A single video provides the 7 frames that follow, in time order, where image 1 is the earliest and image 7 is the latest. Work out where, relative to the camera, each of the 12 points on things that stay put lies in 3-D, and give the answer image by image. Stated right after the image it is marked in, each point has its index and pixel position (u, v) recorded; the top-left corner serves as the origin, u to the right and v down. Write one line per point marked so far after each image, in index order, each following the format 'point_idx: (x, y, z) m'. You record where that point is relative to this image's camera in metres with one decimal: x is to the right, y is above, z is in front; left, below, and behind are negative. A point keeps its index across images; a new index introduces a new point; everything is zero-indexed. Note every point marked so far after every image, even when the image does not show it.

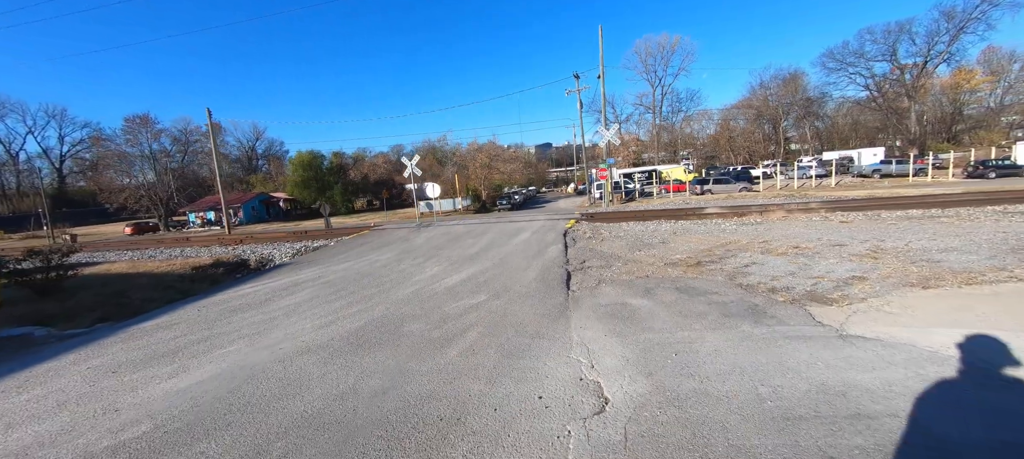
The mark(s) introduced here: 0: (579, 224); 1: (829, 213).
0: (+2.4, +0.2, +13.8) m
1: (+11.2, +0.6, +13.5) m
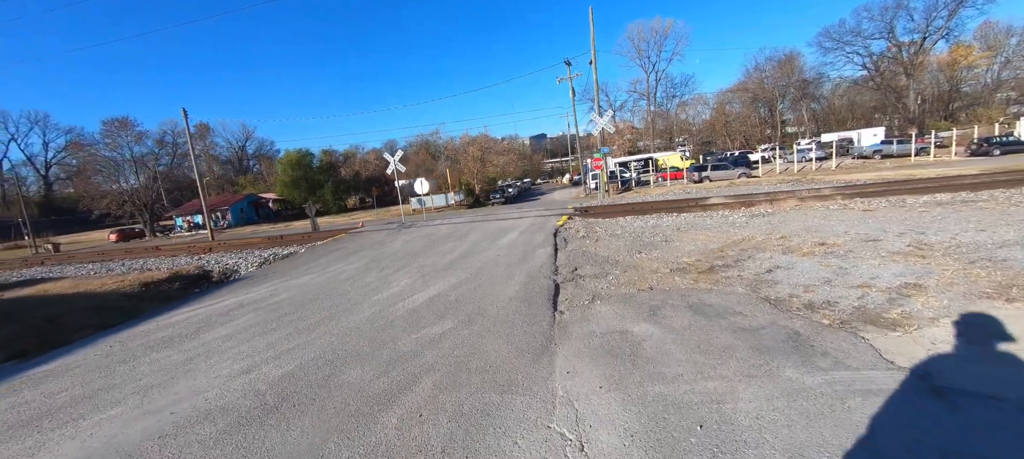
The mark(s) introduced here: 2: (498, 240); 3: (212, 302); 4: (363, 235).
0: (+2.0, +0.3, +12.6) m
1: (+10.7, +1.0, +12.3) m
2: (-0.4, -0.3, +10.7) m
3: (-6.9, -1.6, +8.7) m
4: (-6.0, -0.2, +15.5) m
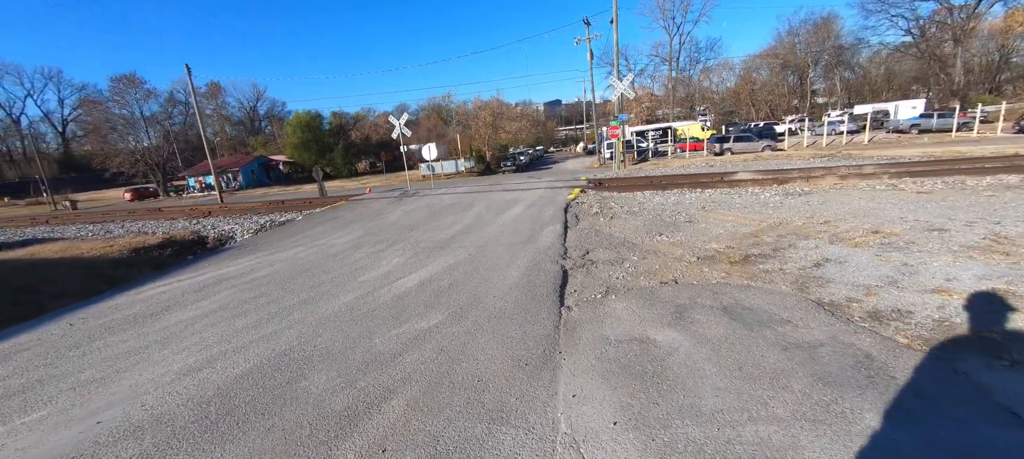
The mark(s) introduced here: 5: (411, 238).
0: (+2.2, +1.1, +11.6) m
1: (+10.9, +1.5, +11.0) m
2: (-0.2, +0.4, +9.9) m
3: (-6.8, -0.9, +8.2) m
4: (-5.7, +1.1, +14.8) m
5: (-2.2, -0.2, +8.2) m
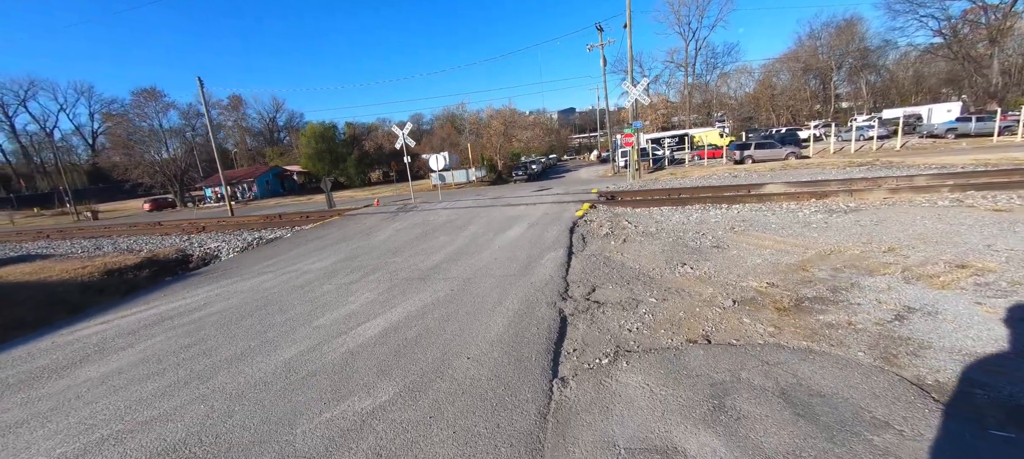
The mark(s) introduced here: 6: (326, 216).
0: (+2.2, +0.5, +10.4) m
1: (+10.9, +0.9, +9.5) m
2: (-0.2, -0.1, +8.7) m
3: (-6.9, -1.4, +7.3) m
4: (-5.5, +0.4, +13.9) m
5: (-2.3, -0.7, +7.1) m
6: (-8.2, +0.6, +16.9) m
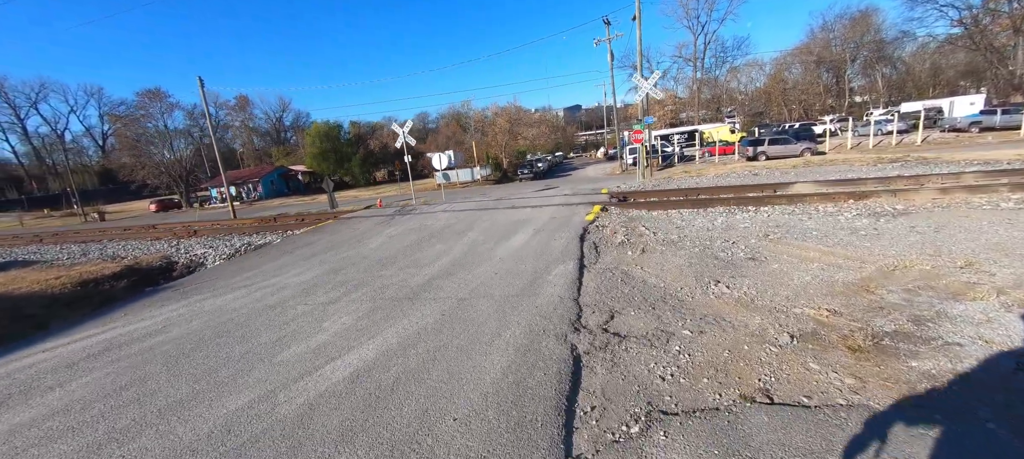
0: (+2.3, +0.4, +9.5) m
1: (+11.0, +0.8, +8.4) m
2: (-0.2, -0.2, +7.9) m
3: (-6.9, -1.6, +6.5) m
4: (-5.4, +0.3, +13.1) m
5: (-2.2, -0.8, +6.3) m
6: (-8.0, +0.4, +16.2) m
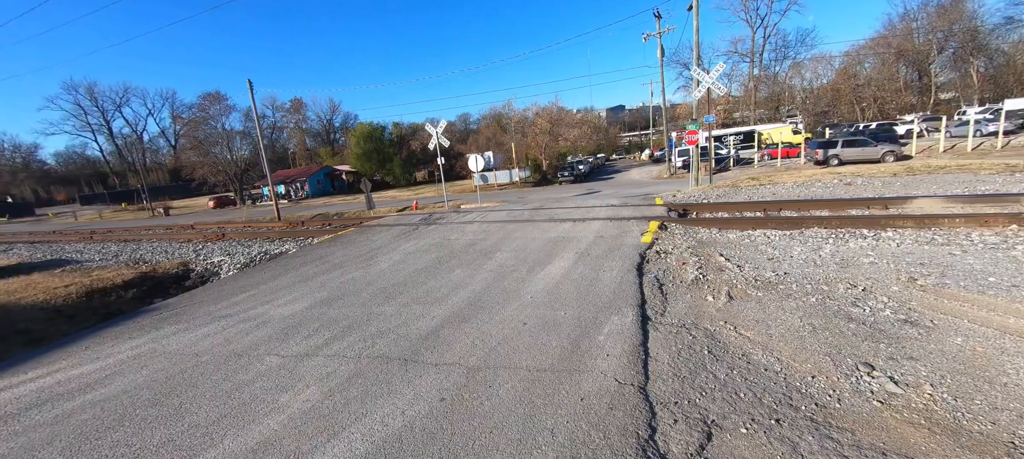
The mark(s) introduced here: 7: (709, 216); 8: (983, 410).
0: (+3.1, -0.1, +7.6) m
1: (+11.6, +0.1, +5.7) m
2: (+0.4, -0.7, +6.3) m
3: (-6.4, -1.8, +5.6) m
4: (-4.2, 0.0, +12.0) m
5: (-1.8, -1.2, +4.9) m
6: (-6.5, +0.2, +15.3) m
7: (+4.8, +0.3, +9.4) m
8: (+3.3, -1.3, +2.7) m
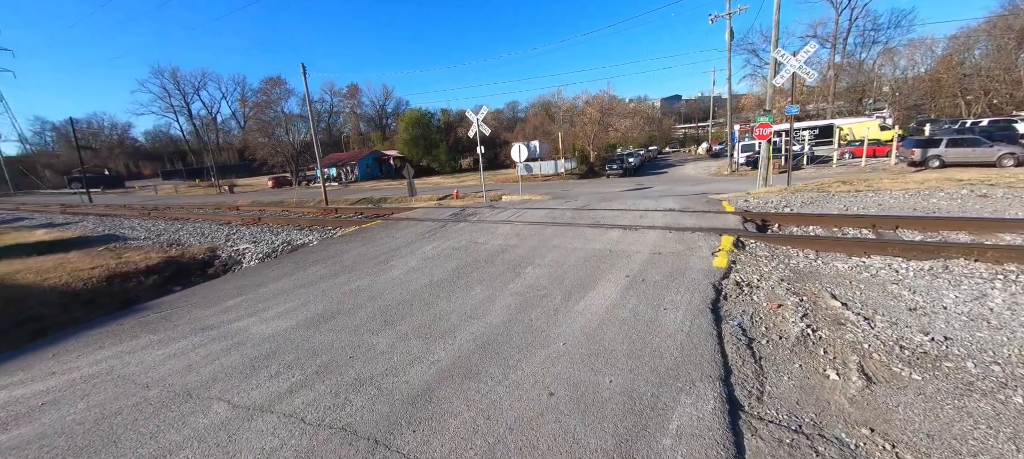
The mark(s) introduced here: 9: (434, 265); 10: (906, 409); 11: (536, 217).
0: (+3.6, -0.4, +5.9) m
1: (+11.9, -0.7, +3.1) m
2: (+0.8, -0.9, +4.9) m
3: (-6.1, -1.7, +5.0) m
4: (-3.1, +0.2, +11.1) m
5: (-1.6, -1.3, +3.8) m
6: (-5.0, +0.6, +14.6) m
7: (+5.6, 0.0, +7.5) m
8: (+3.3, -1.7, +1.1) m
9: (-1.4, -0.6, +6.8) m
10: (+2.9, -1.3, +2.9) m
11: (+0.6, +0.3, +10.4) m
